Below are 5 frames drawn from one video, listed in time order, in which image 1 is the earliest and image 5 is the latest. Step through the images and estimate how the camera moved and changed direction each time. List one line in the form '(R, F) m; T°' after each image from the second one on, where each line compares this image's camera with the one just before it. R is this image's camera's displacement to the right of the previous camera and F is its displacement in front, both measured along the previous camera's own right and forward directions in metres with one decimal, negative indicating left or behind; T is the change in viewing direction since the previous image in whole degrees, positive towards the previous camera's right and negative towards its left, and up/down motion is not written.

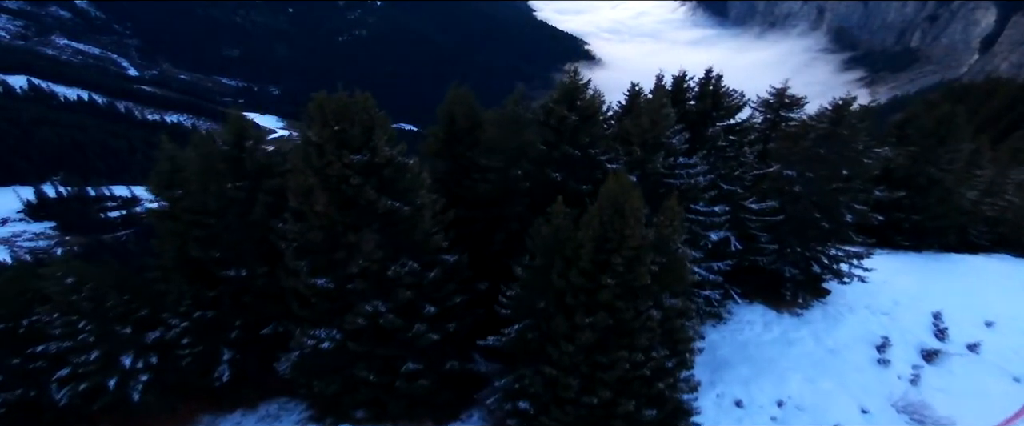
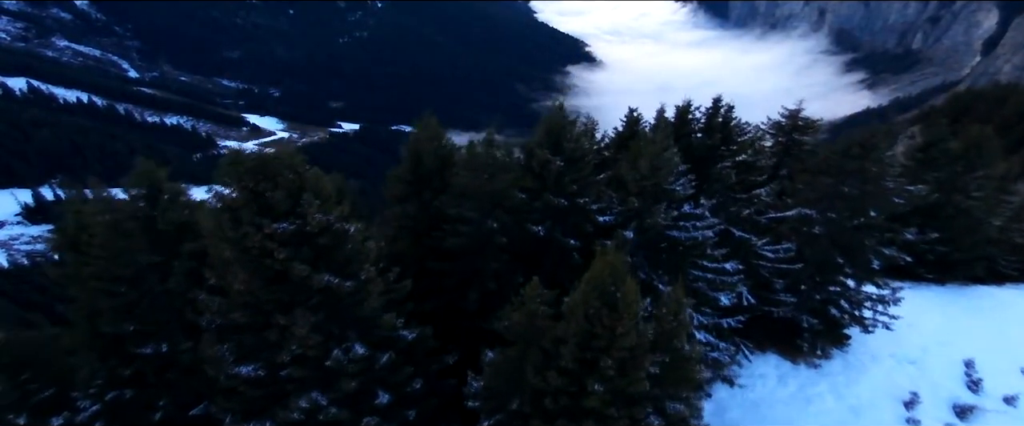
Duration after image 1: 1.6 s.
(+0.5, +2.5) m; 0°
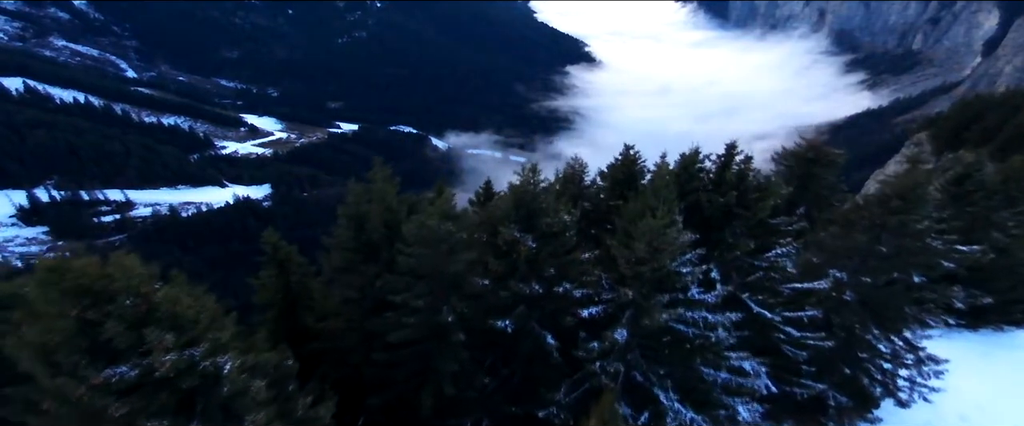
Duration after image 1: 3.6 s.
(-0.6, +2.2) m; 0°
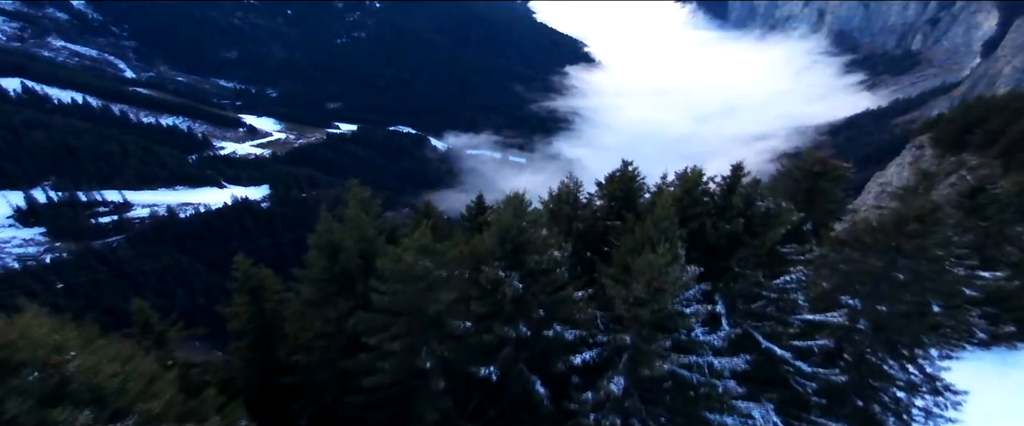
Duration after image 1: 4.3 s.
(+0.2, +1.0) m; 0°
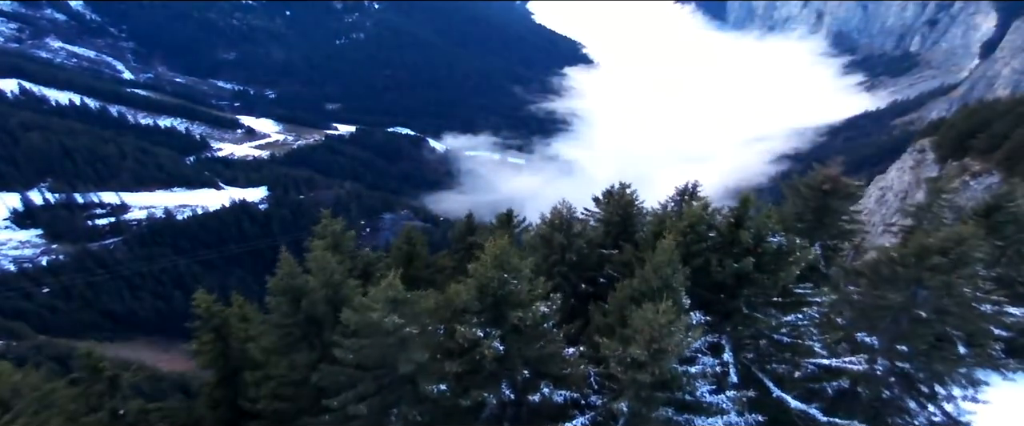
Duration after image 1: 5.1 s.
(+0.2, +1.2) m; 0°
